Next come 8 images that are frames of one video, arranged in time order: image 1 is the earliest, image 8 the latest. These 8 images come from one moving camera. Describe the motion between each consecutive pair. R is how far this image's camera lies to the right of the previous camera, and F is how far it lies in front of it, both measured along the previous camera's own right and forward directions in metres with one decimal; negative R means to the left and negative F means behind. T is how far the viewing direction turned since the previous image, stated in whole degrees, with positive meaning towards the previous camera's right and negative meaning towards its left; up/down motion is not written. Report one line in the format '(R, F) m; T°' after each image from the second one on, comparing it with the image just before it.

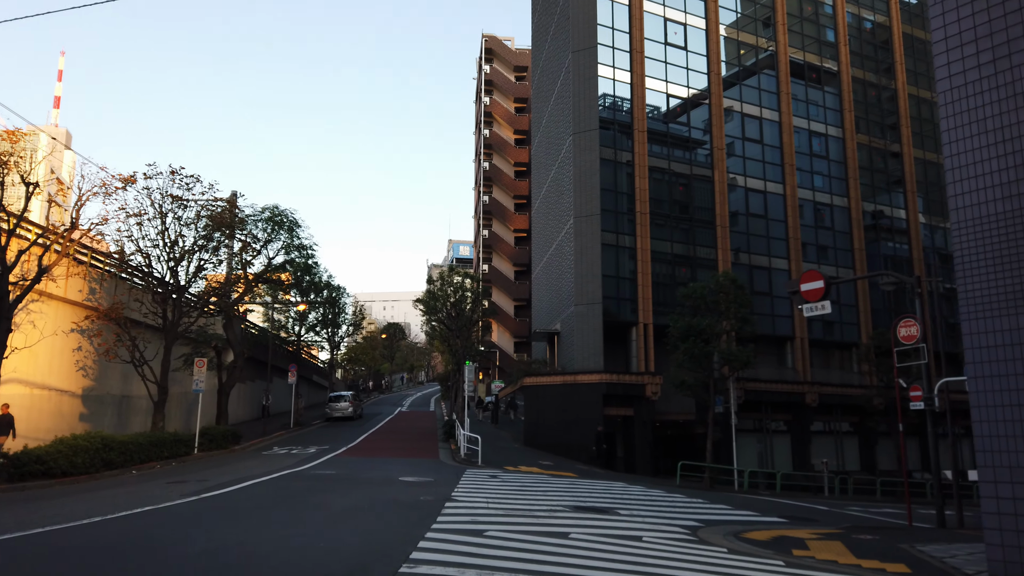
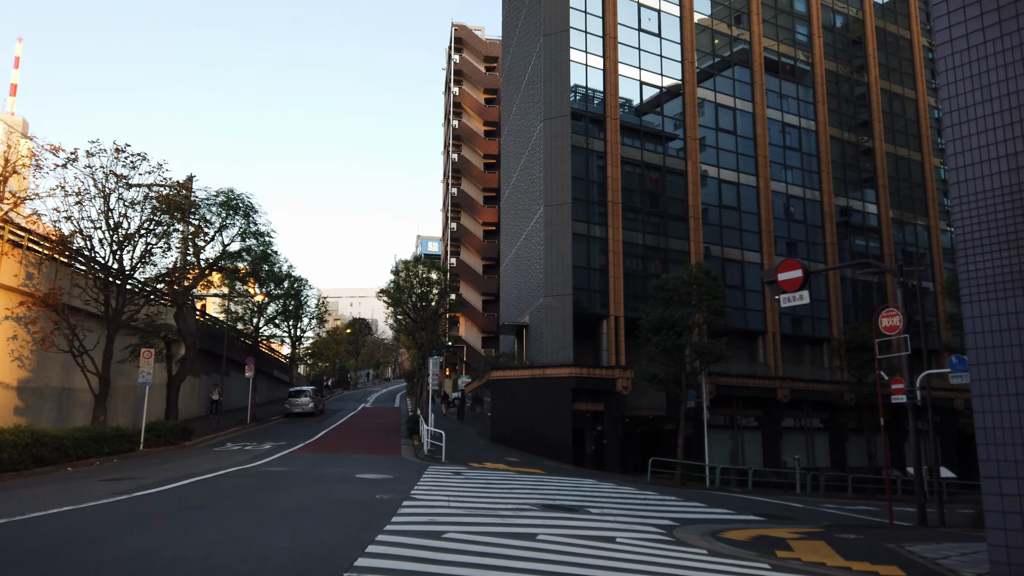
(+0.1, +1.2) m; +2°
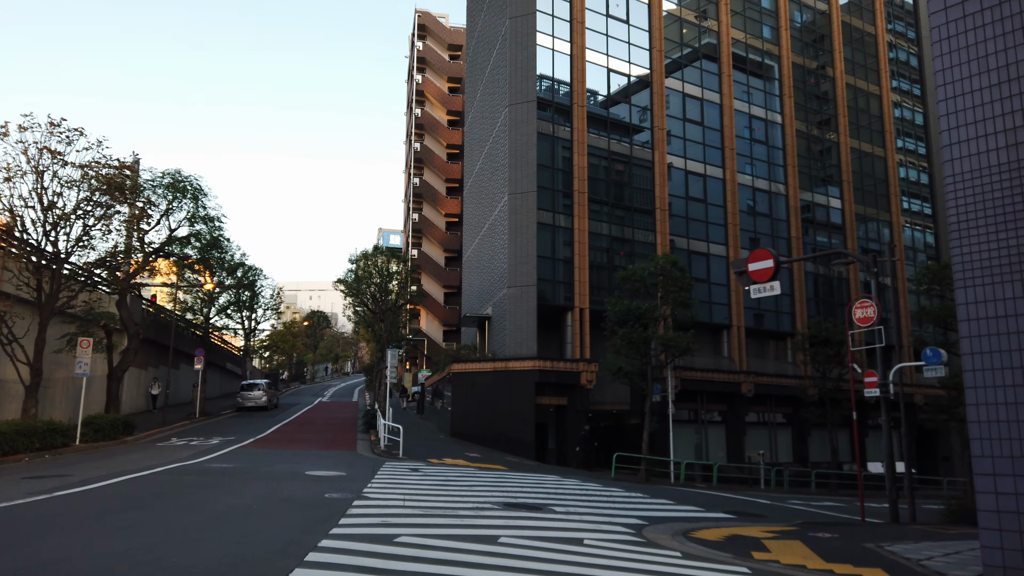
(0.0, +1.0) m; +3°
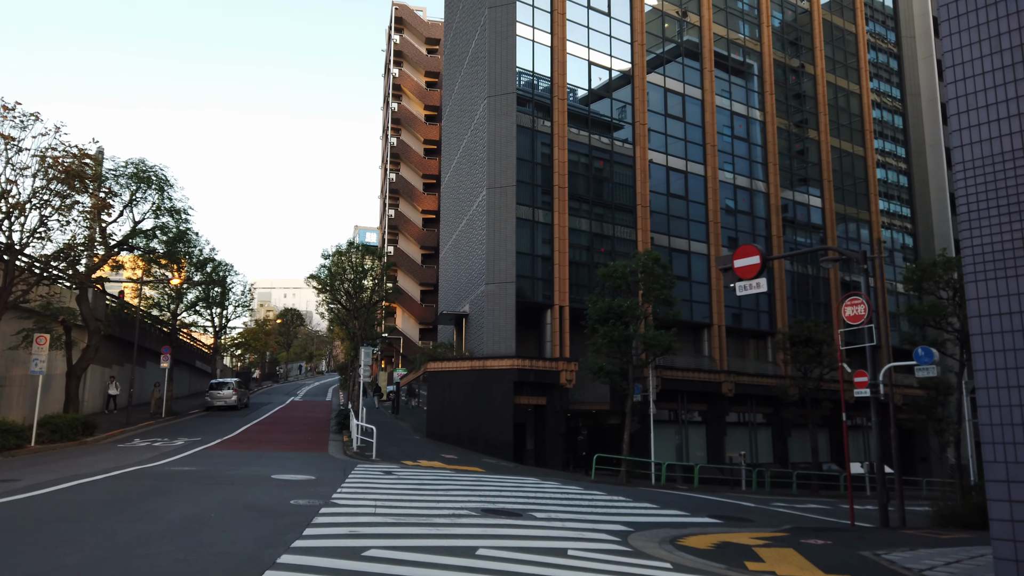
(-0.1, +0.8) m; +2°
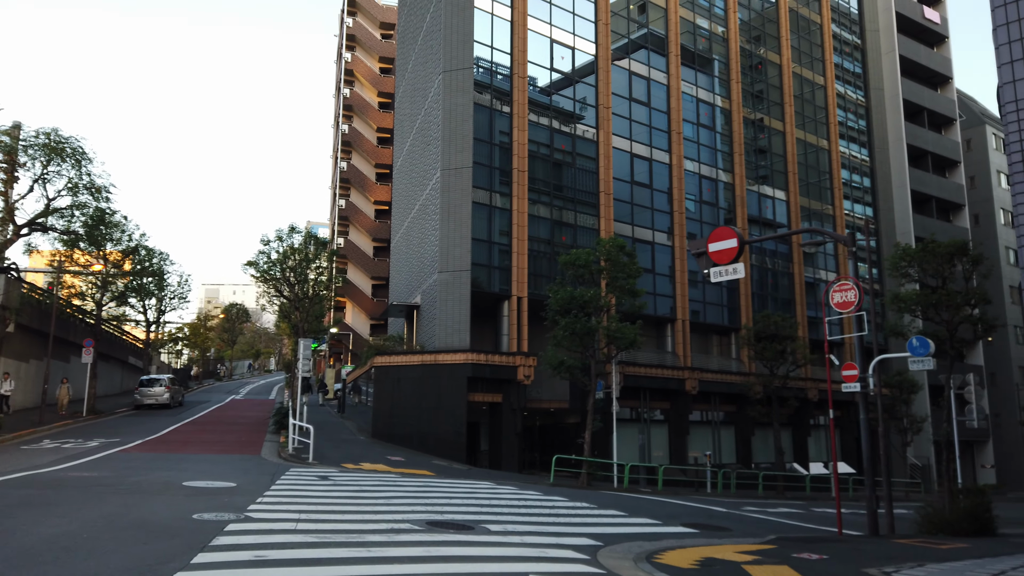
(+0.1, +2.0) m; +3°
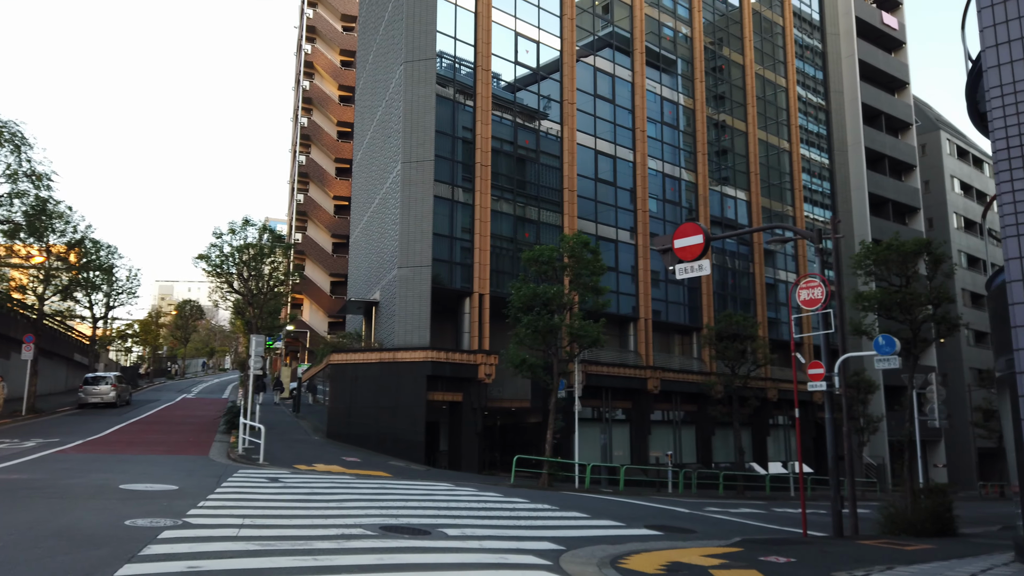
(0.0, +0.6) m; +3°
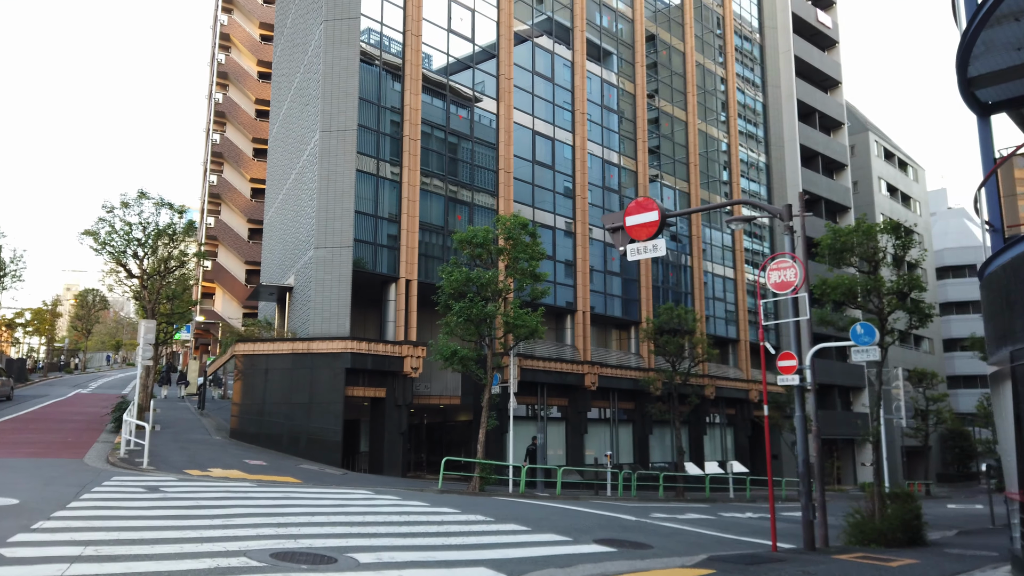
(0.0, +2.3) m; +5°
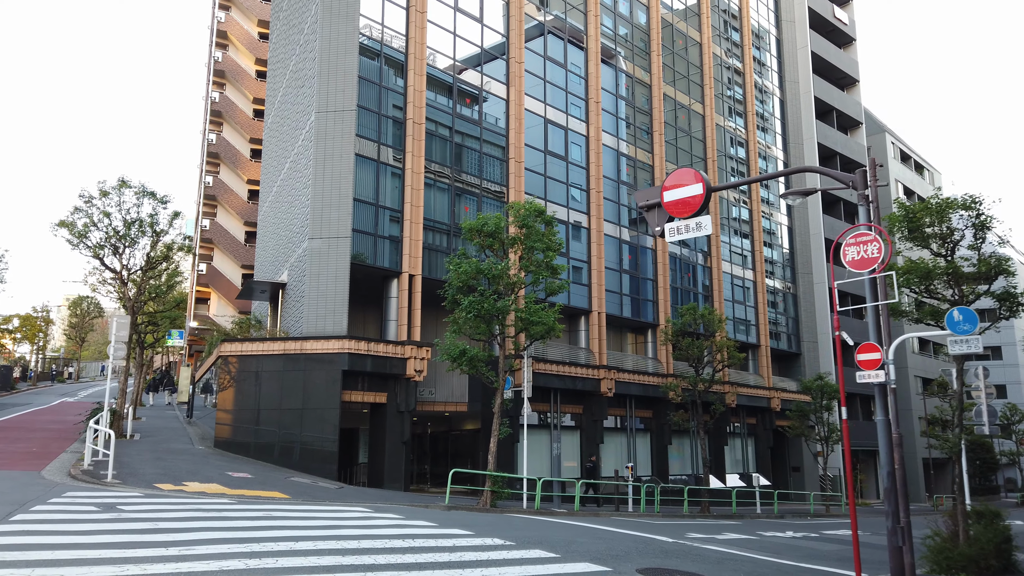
(-0.4, +2.2) m; 0°
